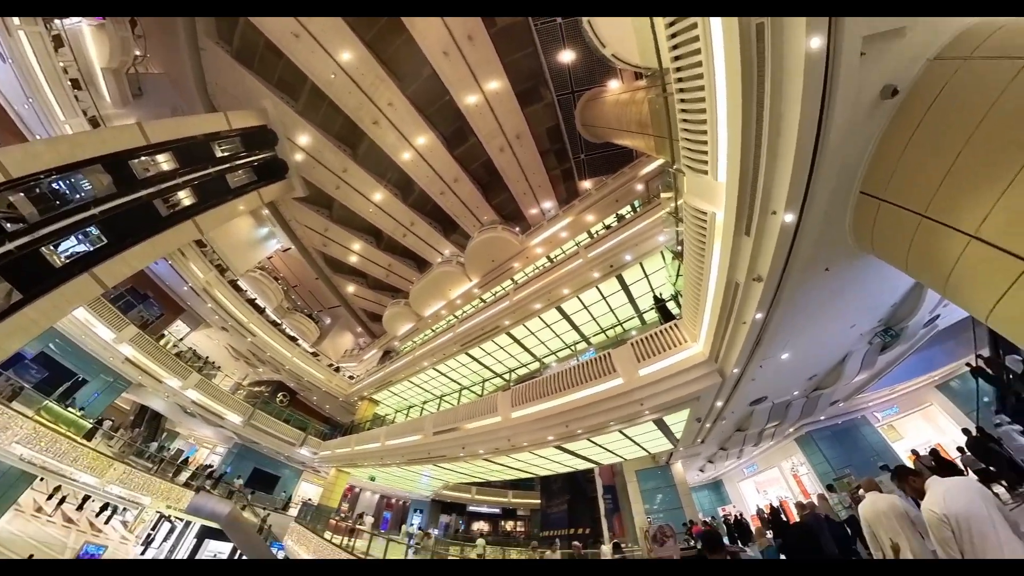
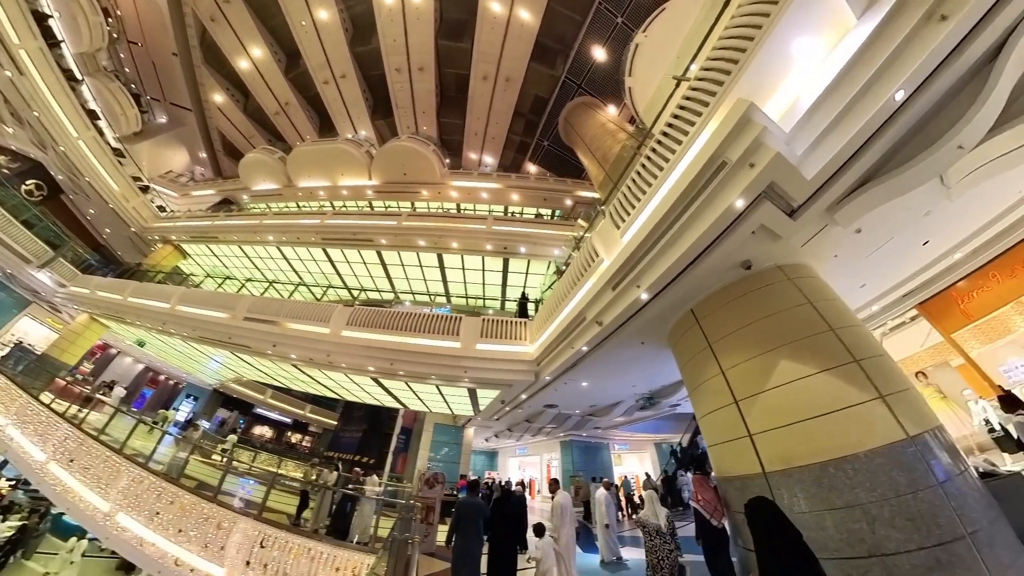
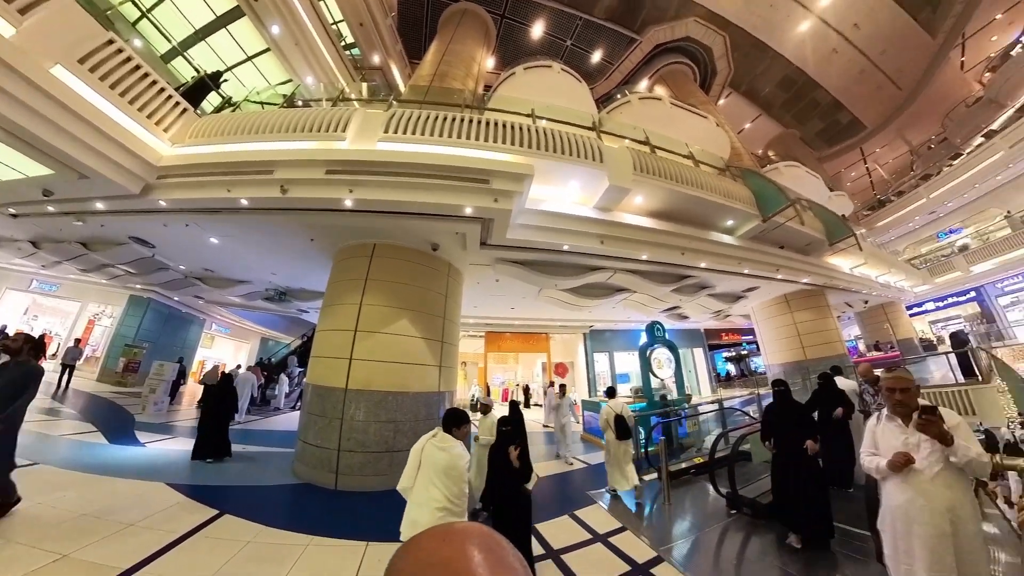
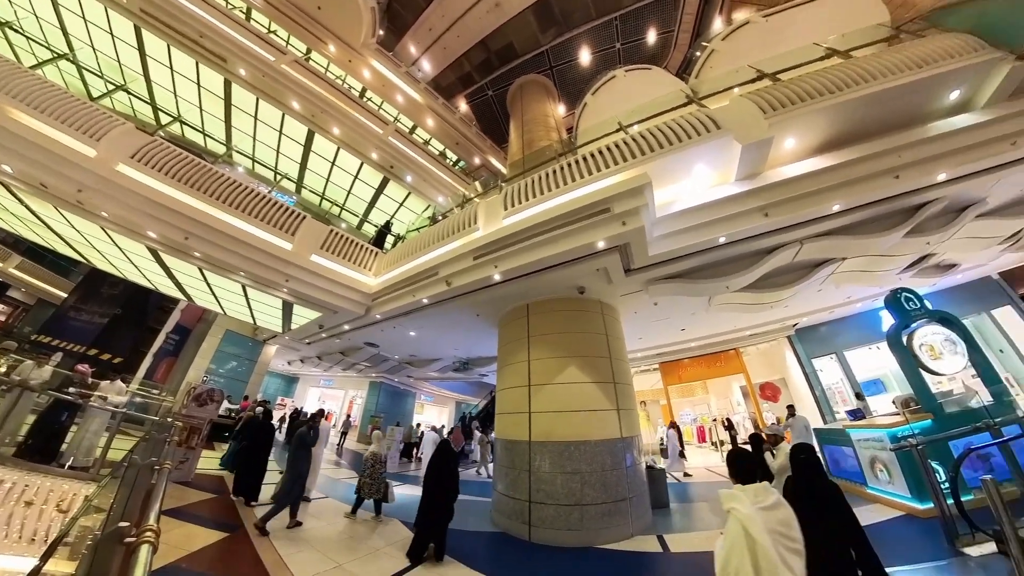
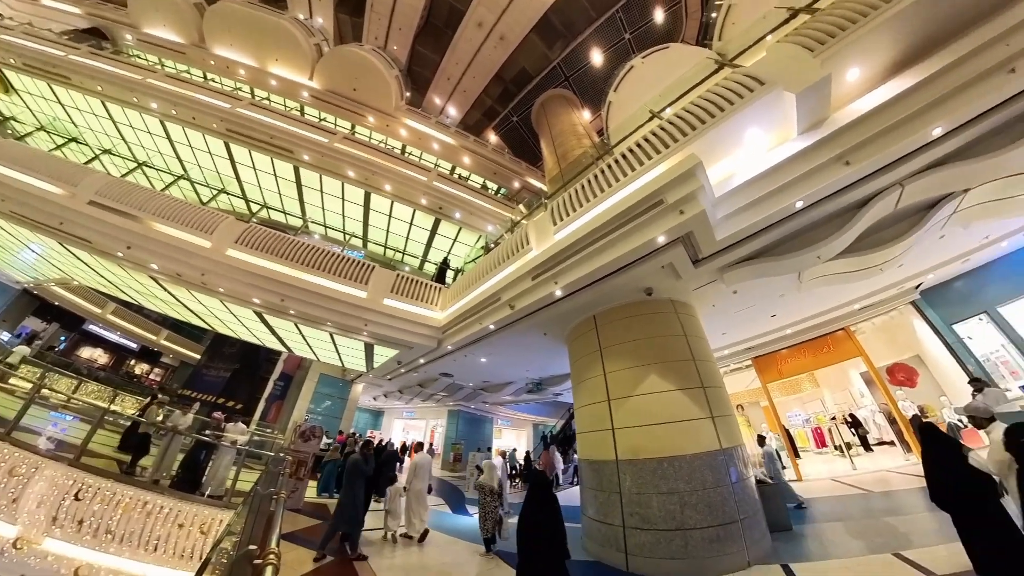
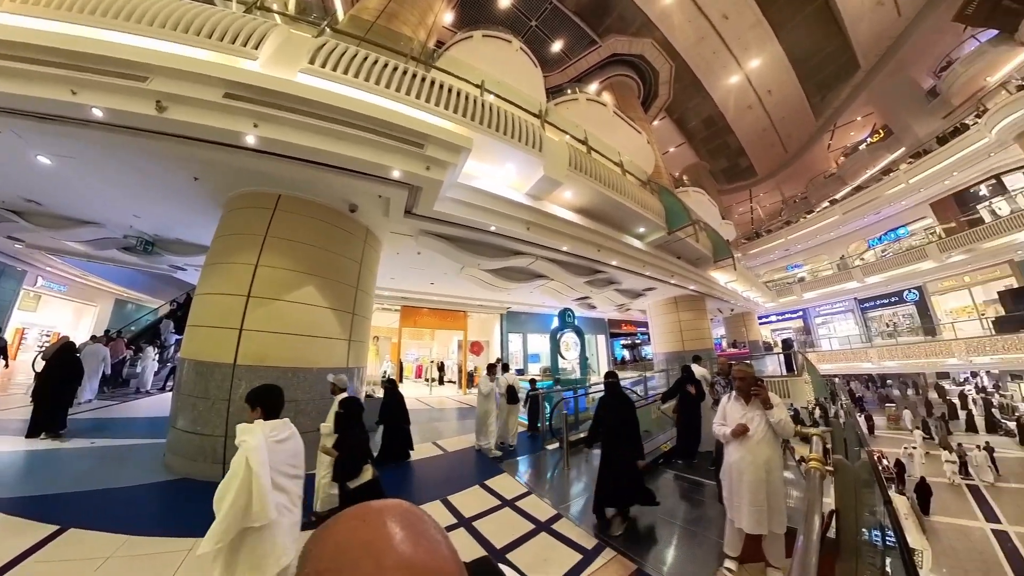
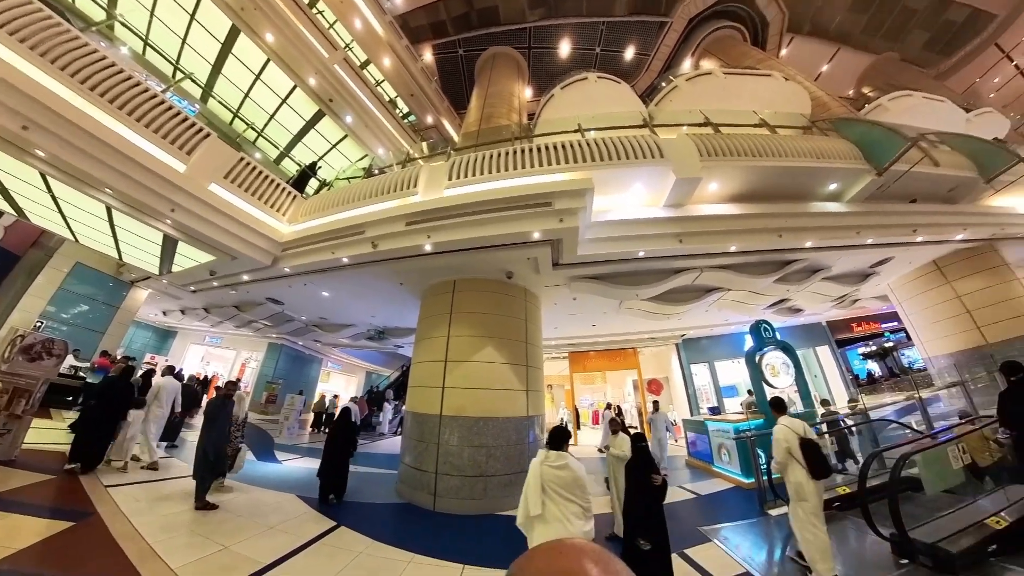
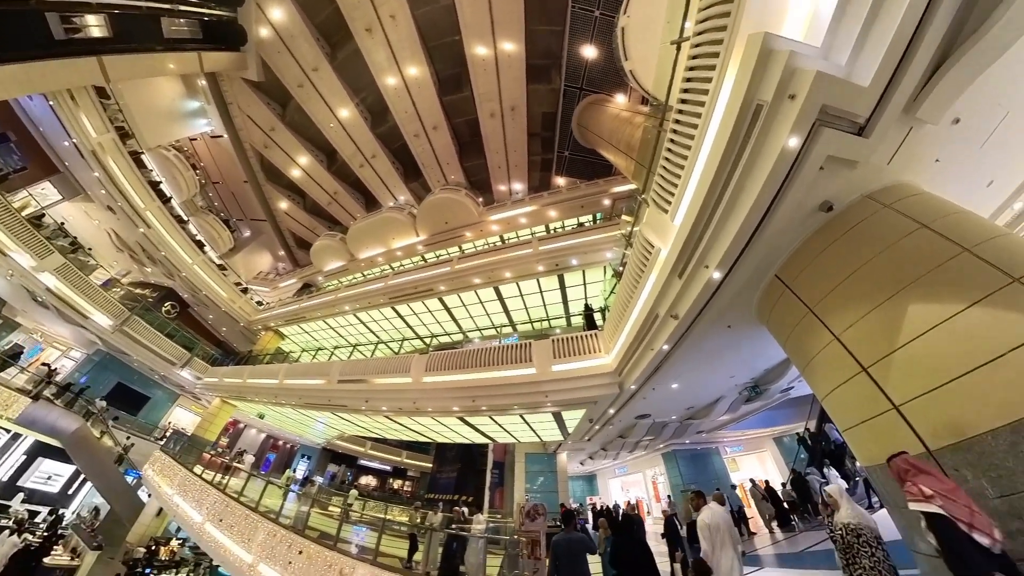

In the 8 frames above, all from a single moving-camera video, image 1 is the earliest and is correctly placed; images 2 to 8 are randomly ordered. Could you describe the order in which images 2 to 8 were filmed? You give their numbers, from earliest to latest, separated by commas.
8, 2, 5, 4, 7, 3, 6
